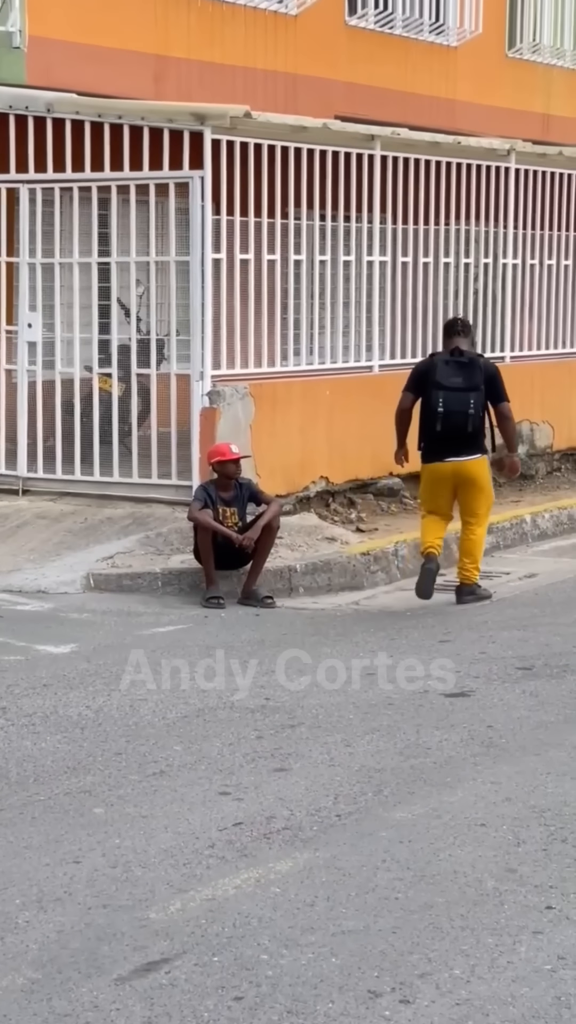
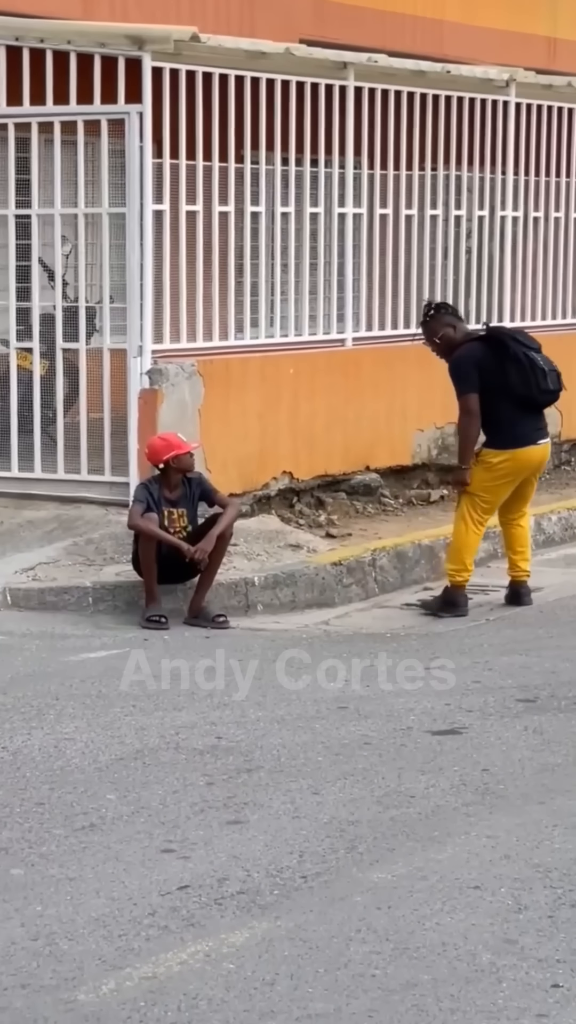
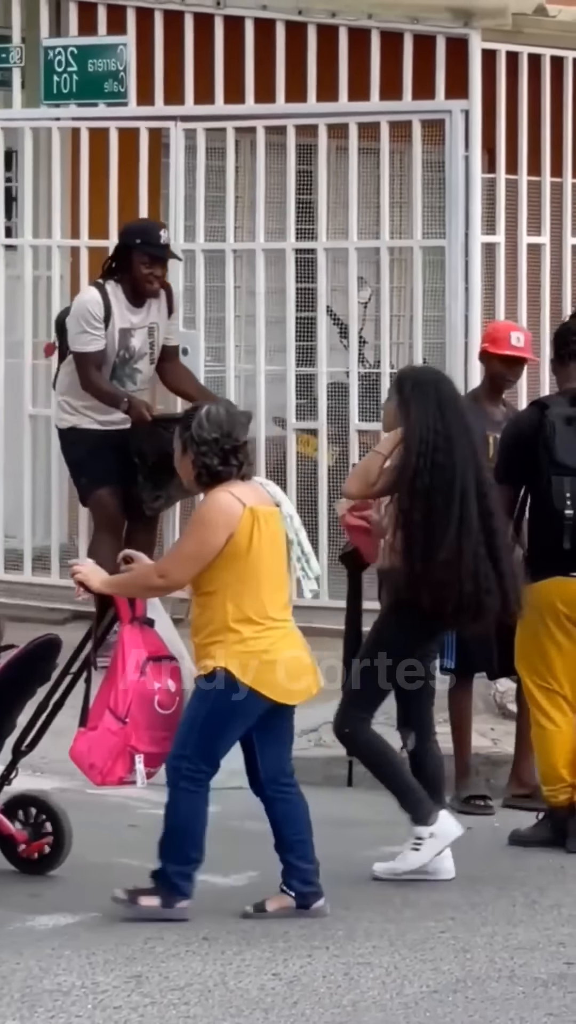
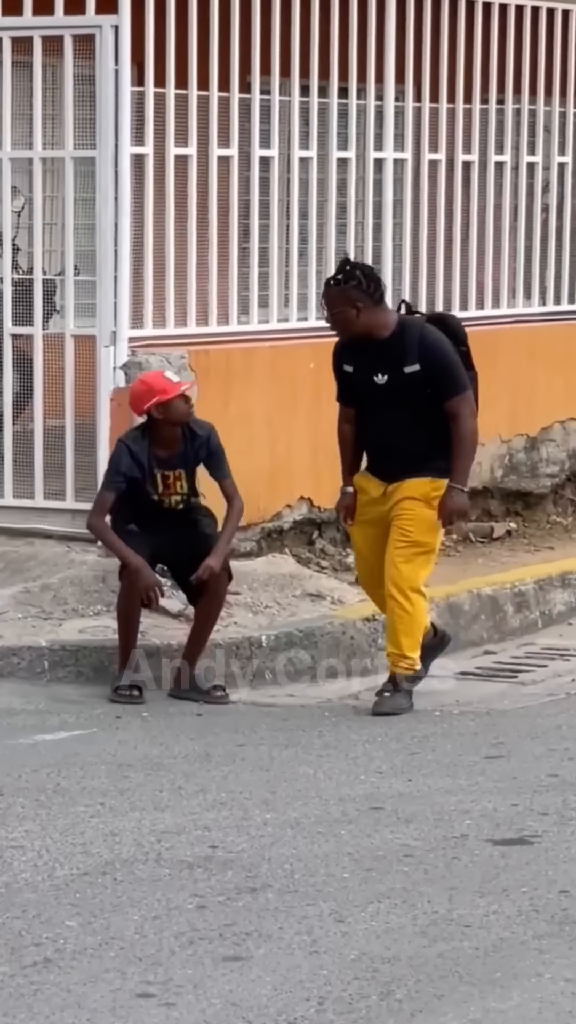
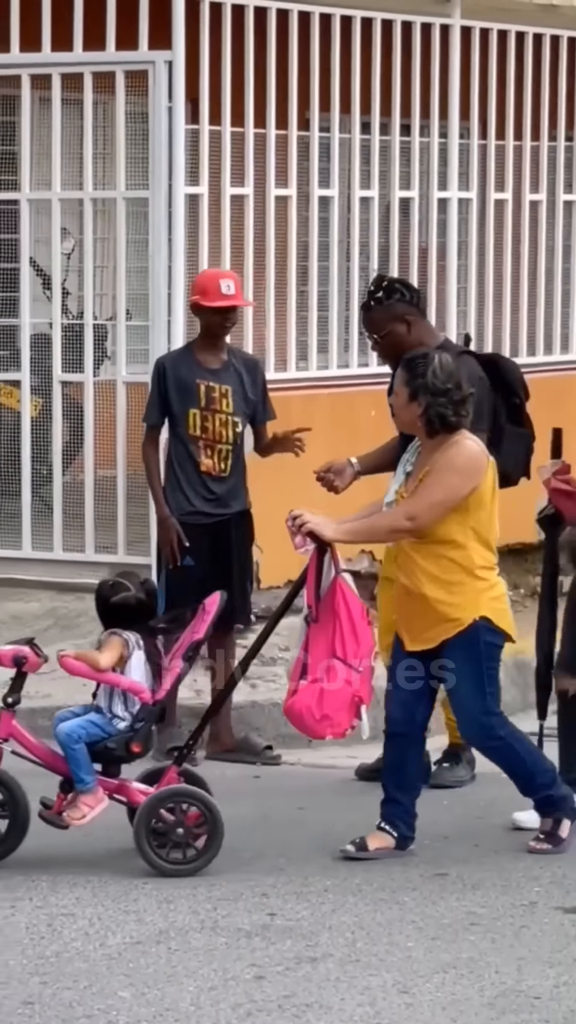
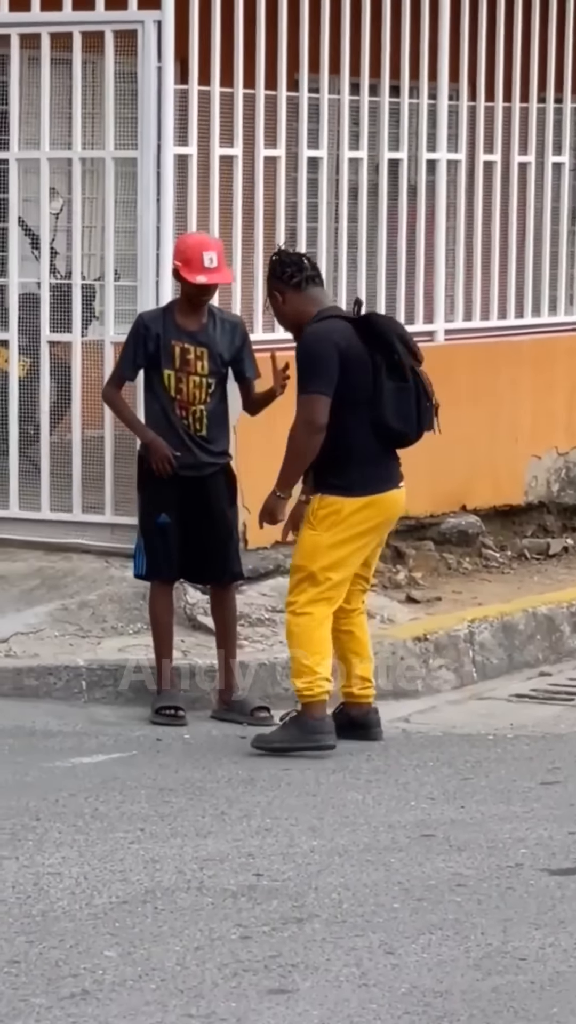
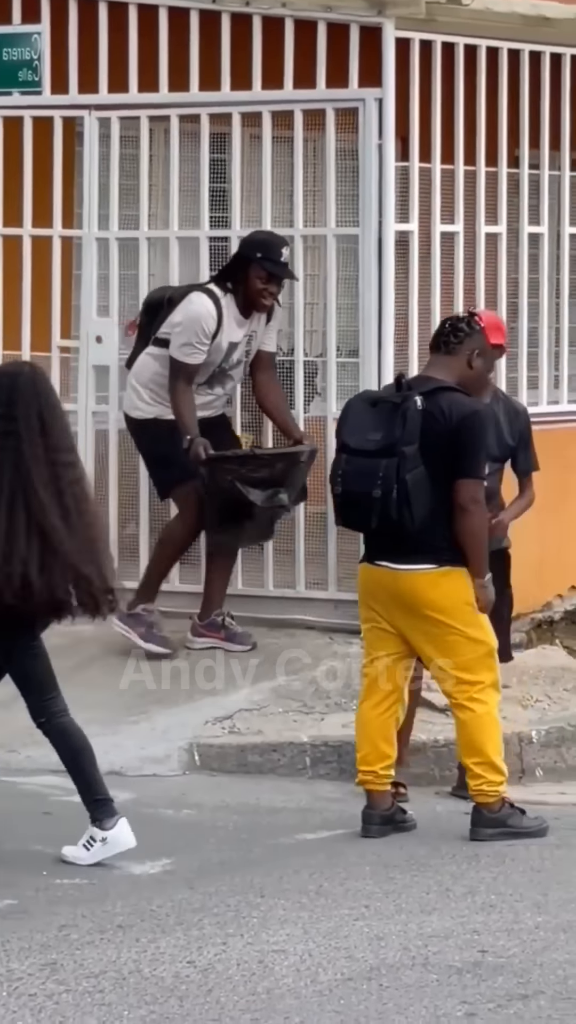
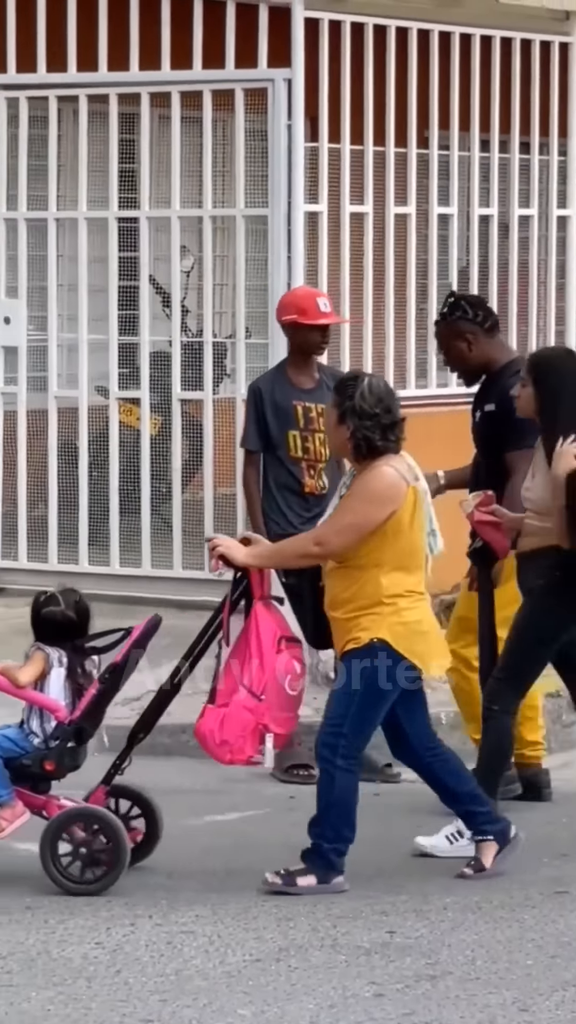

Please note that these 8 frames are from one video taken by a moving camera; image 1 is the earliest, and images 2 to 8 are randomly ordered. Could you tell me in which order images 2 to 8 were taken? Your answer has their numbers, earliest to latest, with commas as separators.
2, 4, 6, 5, 8, 3, 7
